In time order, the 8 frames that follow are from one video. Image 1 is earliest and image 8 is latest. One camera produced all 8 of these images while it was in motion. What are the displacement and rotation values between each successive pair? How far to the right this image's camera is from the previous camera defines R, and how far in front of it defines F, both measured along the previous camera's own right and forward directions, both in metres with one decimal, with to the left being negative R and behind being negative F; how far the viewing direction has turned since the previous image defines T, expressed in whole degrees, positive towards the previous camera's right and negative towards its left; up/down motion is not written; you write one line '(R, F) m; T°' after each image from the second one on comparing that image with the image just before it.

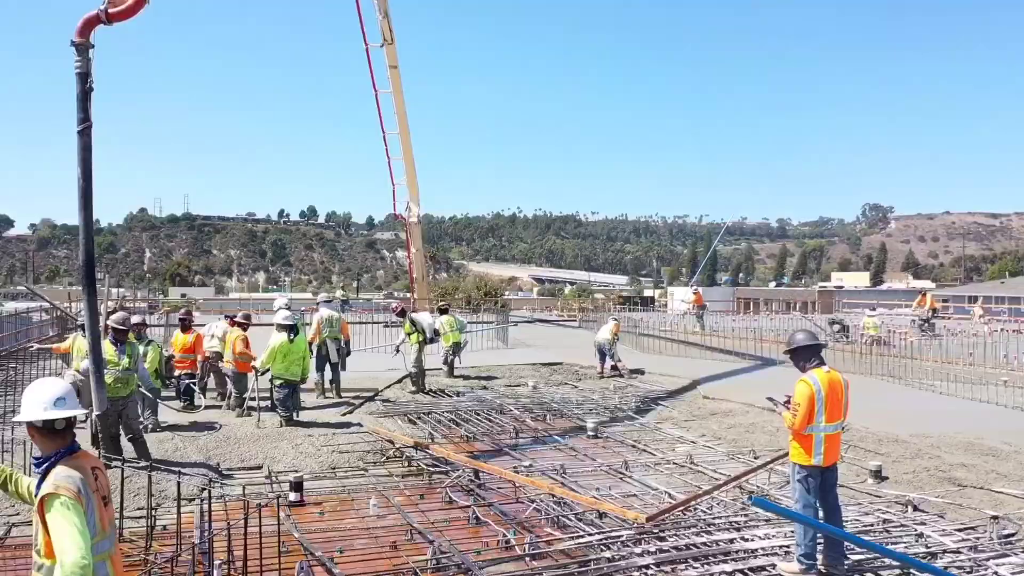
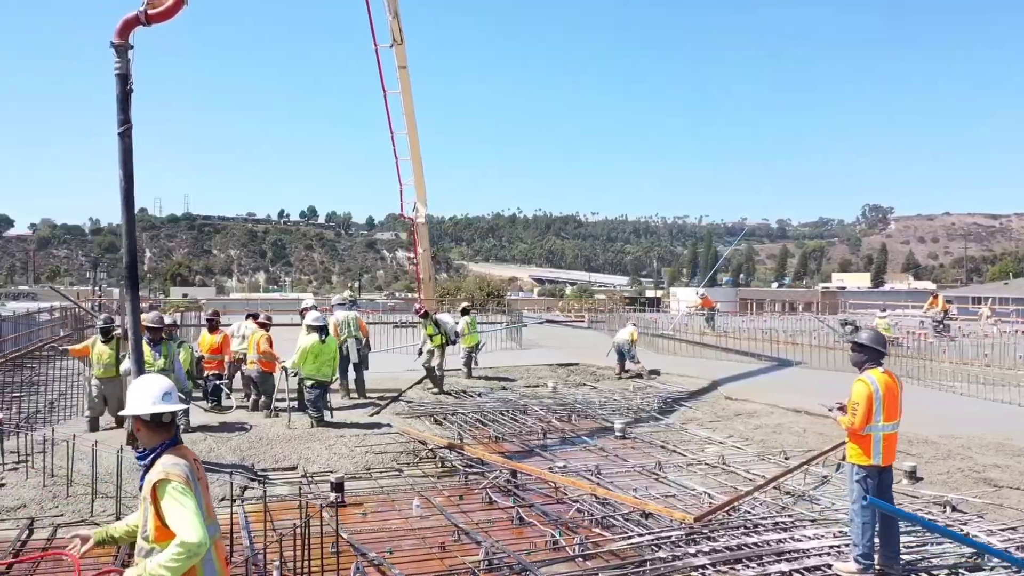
(-0.3, 0.0) m; 0°
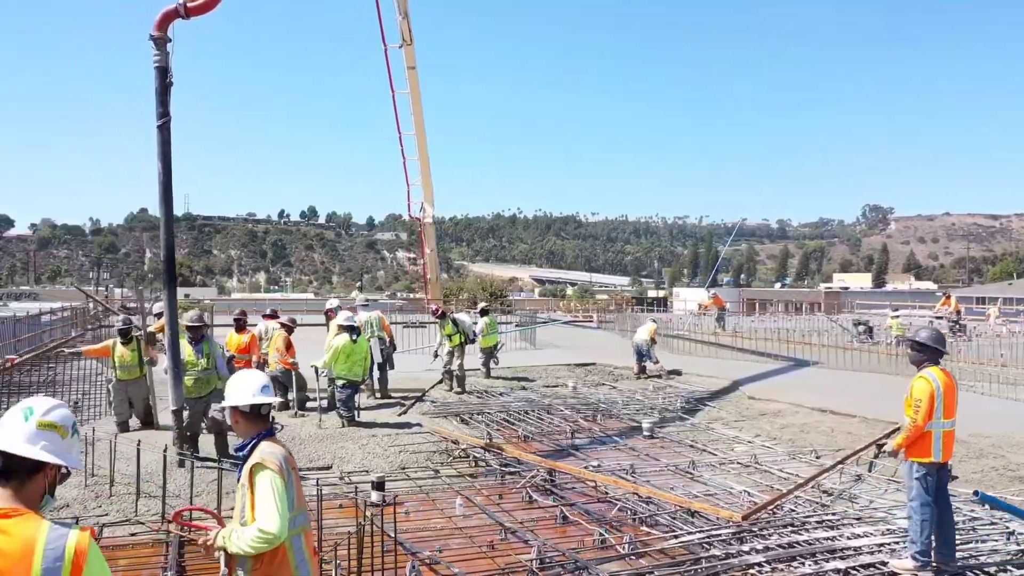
(-0.3, 0.0) m; 0°
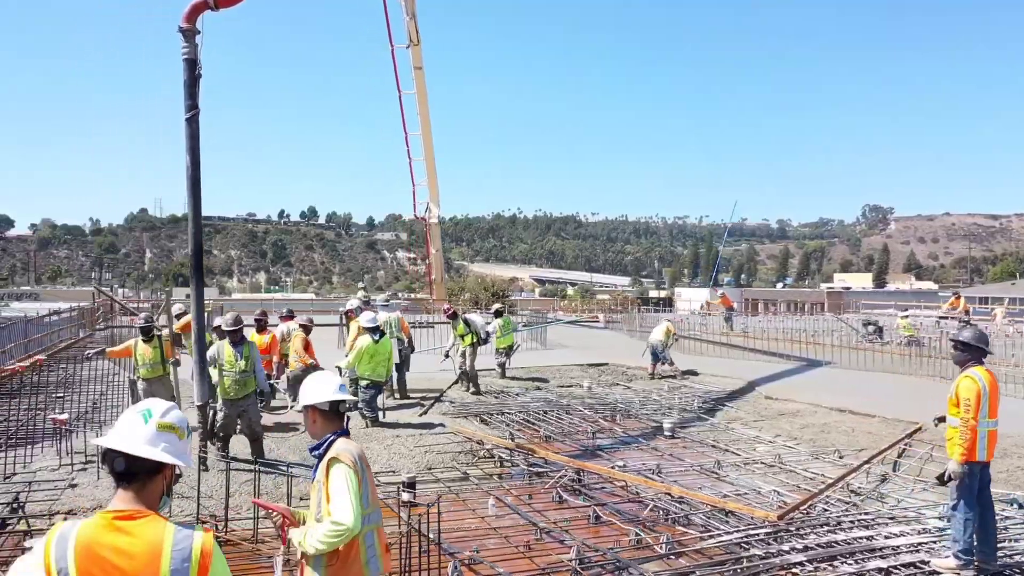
(-0.3, 0.0) m; 0°
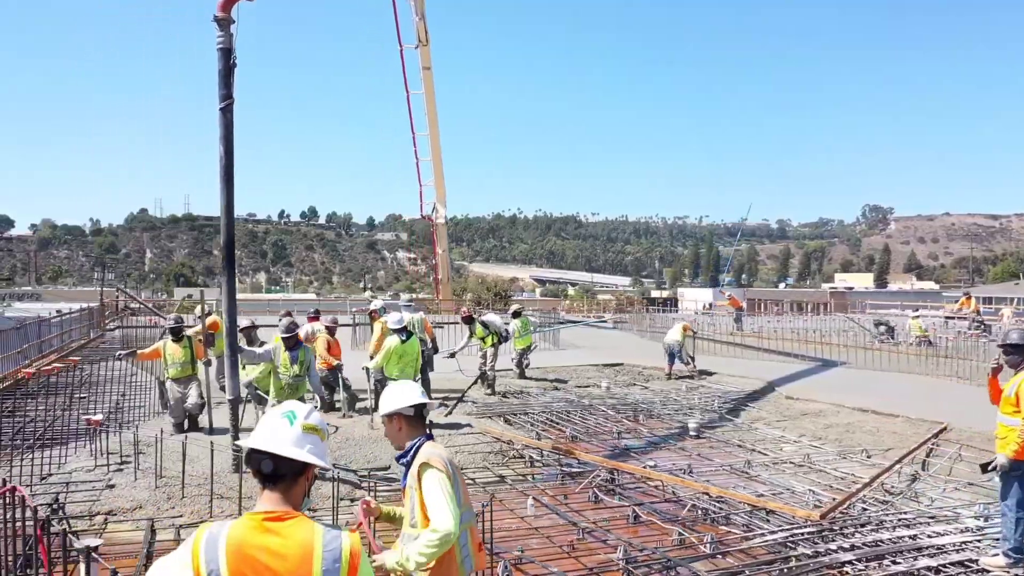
(-0.3, 0.0) m; 0°
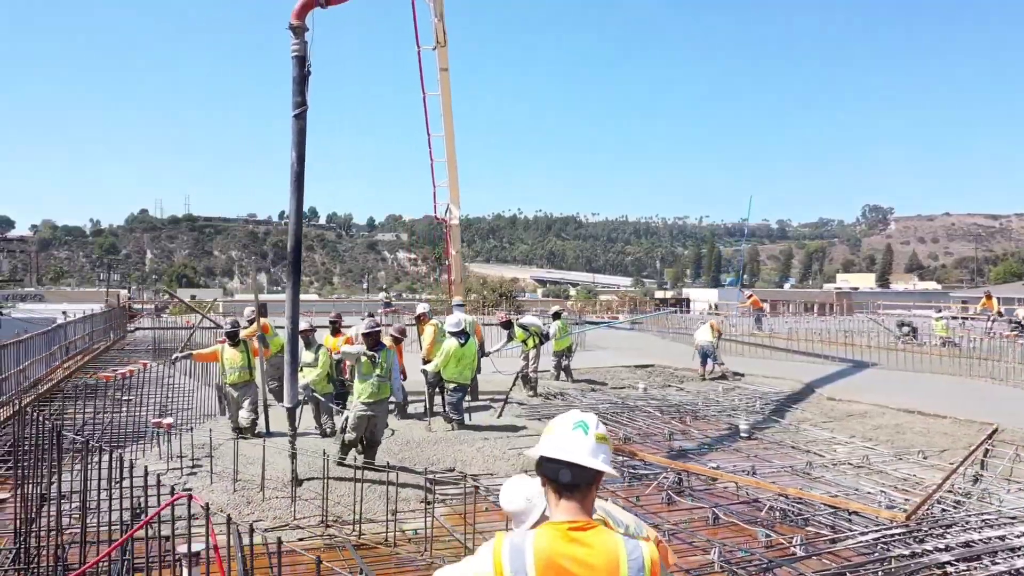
(-0.6, 0.0) m; 0°
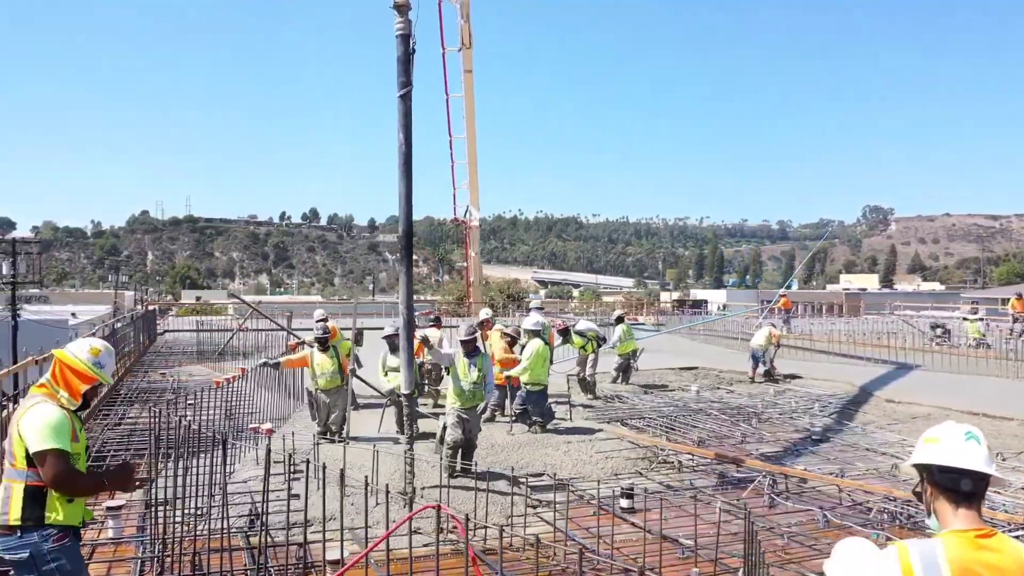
(-0.9, 0.0) m; 0°
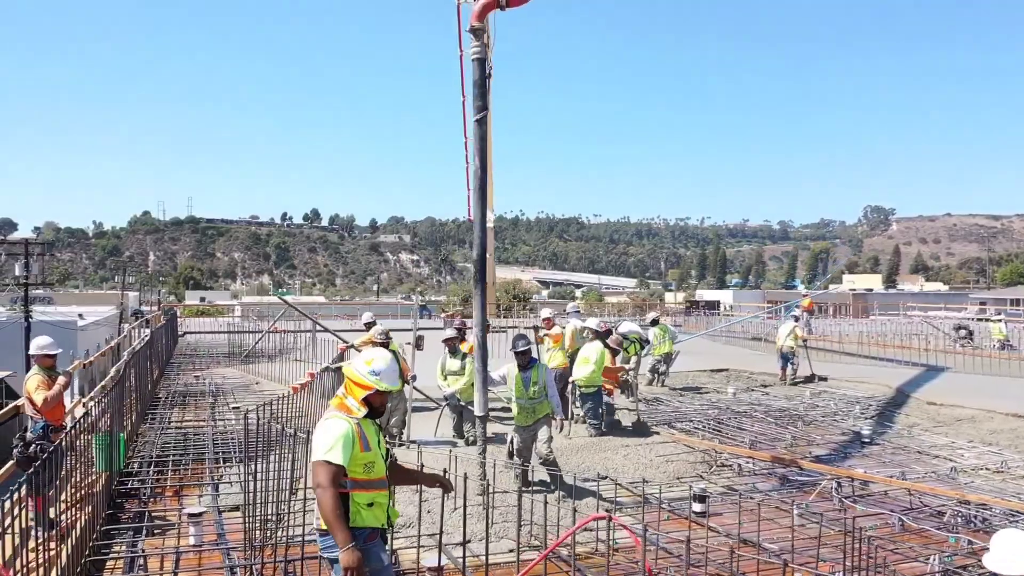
(-0.6, 0.0) m; 0°
